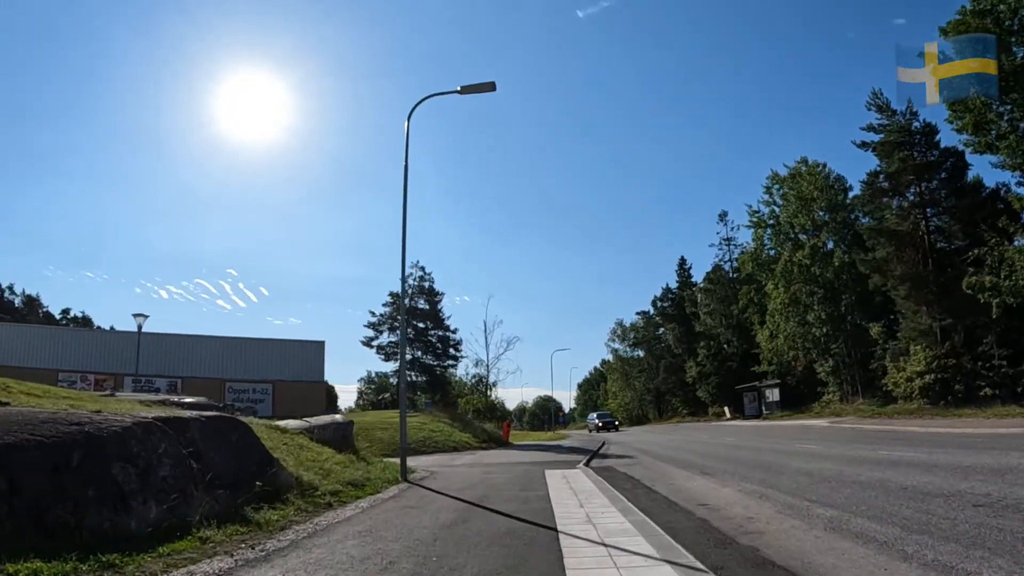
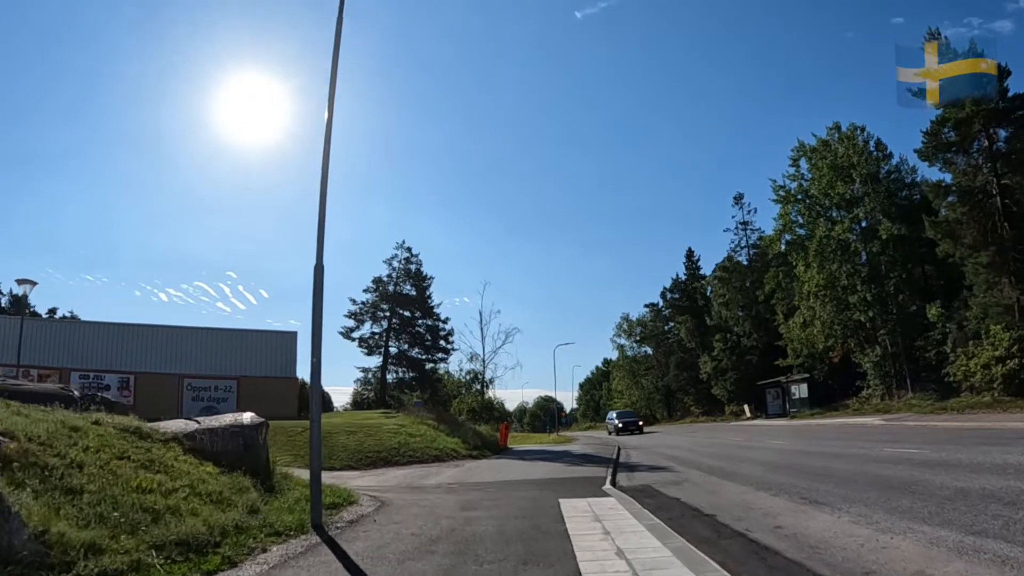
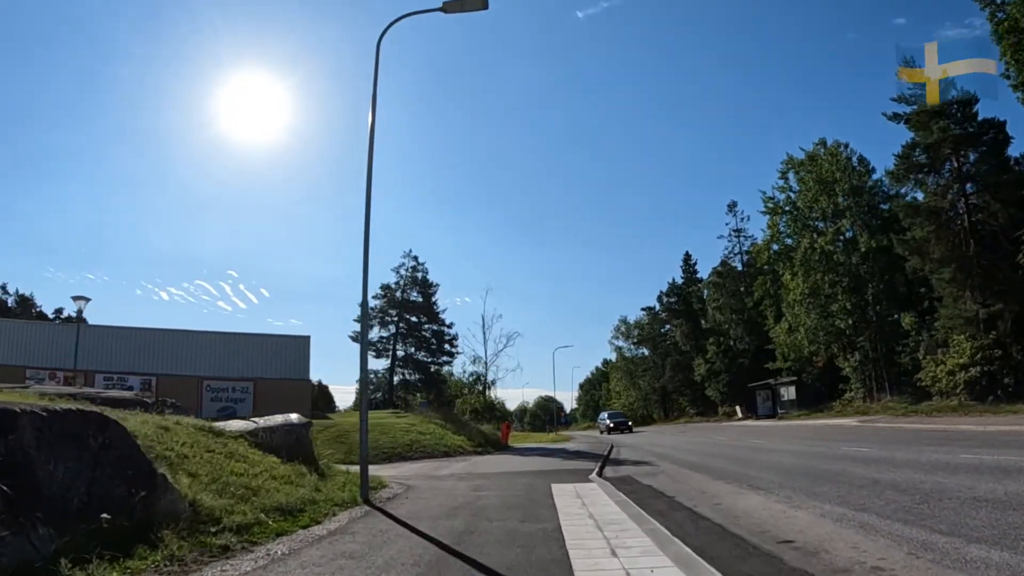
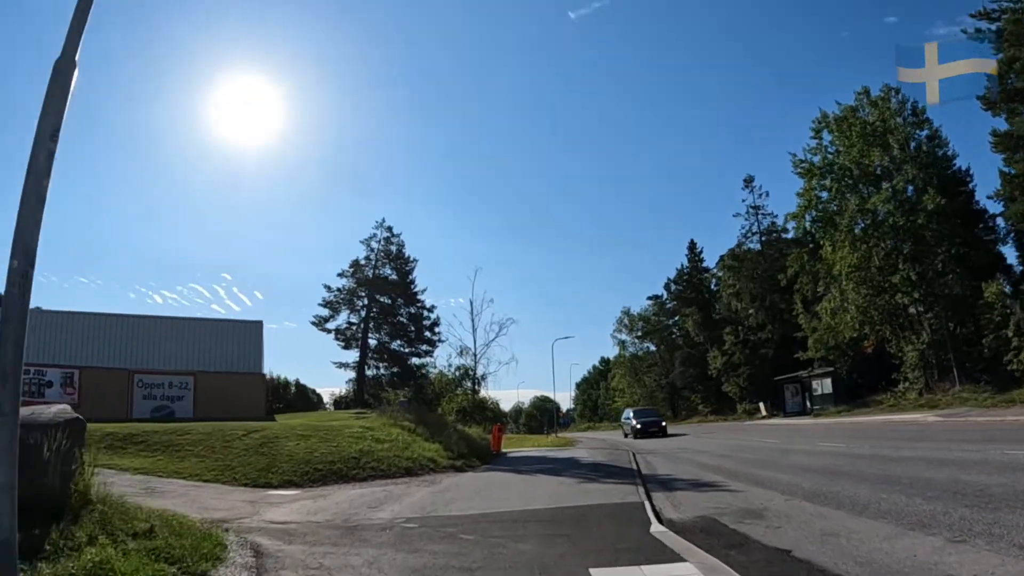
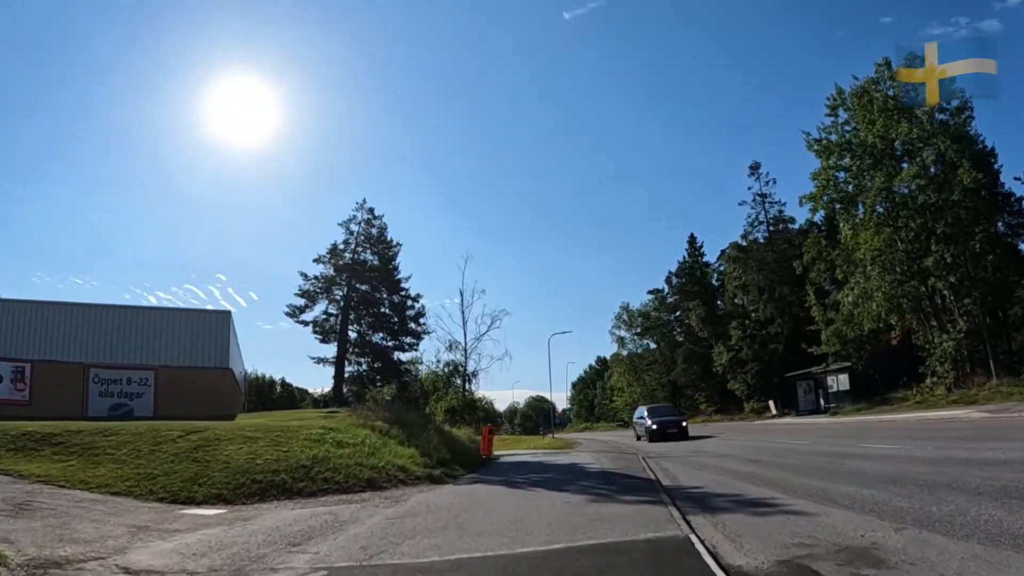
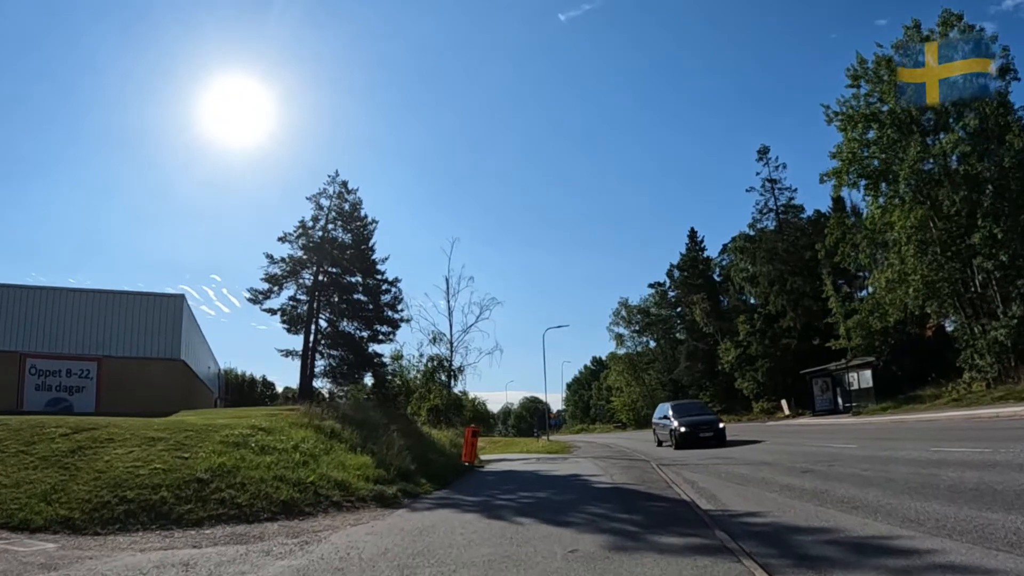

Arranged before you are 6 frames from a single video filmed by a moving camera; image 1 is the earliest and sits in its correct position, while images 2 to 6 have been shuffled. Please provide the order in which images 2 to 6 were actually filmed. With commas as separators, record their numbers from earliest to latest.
3, 2, 4, 5, 6
